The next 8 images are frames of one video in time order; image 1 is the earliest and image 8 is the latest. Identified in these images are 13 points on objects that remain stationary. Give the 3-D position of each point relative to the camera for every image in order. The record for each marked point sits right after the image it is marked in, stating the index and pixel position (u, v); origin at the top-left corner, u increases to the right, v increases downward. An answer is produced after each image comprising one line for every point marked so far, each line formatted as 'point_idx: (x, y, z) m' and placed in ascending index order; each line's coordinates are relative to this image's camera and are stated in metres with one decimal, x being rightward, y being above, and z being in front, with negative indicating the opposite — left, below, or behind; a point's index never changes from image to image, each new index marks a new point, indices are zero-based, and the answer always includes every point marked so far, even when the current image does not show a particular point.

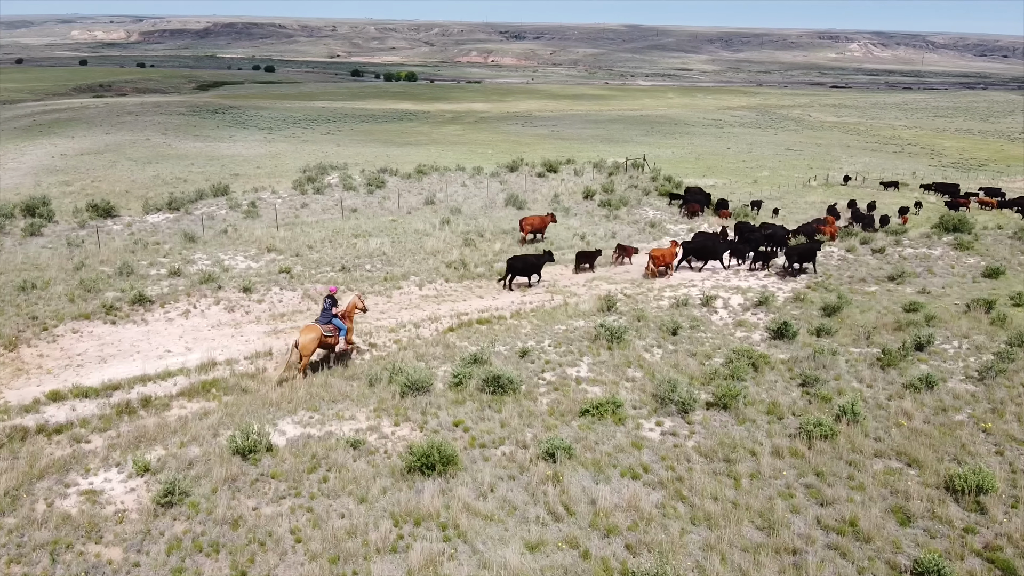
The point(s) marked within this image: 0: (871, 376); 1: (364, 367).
0: (+5.6, -1.3, +12.4) m
1: (-2.3, -1.3, +12.7) m
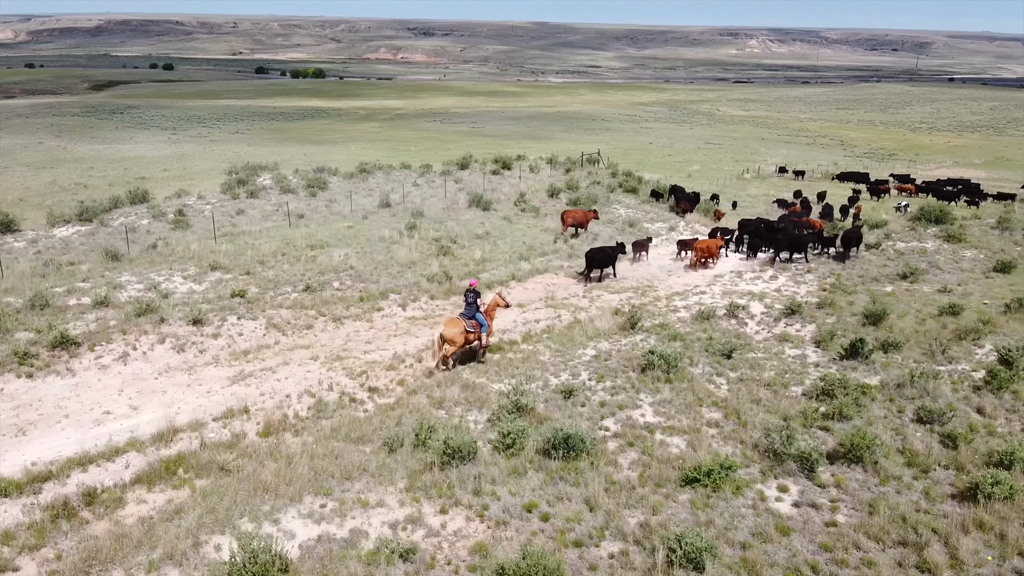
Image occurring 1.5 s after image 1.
0: (+6.2, -1.5, +10.4) m
1: (-1.7, -1.7, +9.9) m
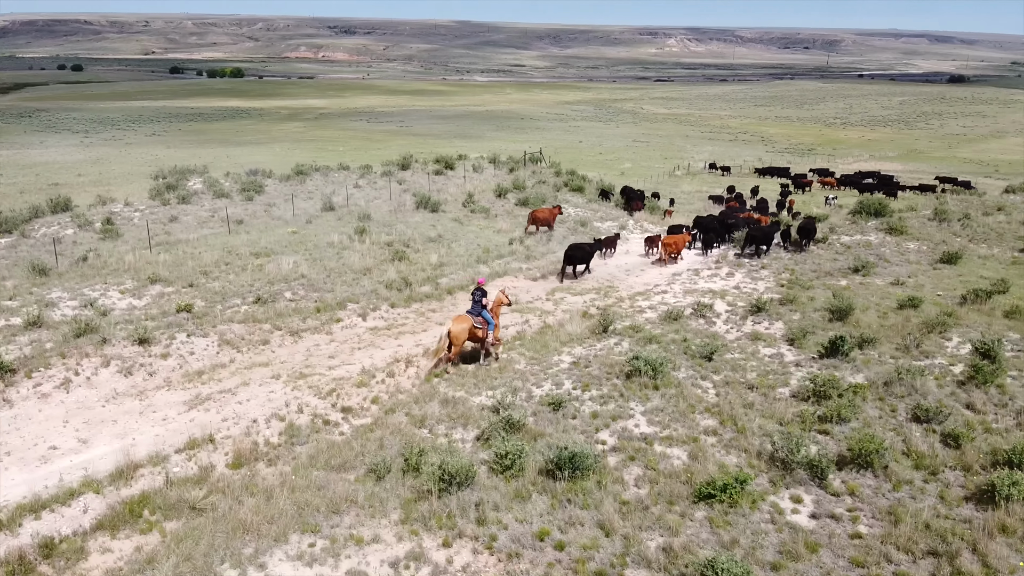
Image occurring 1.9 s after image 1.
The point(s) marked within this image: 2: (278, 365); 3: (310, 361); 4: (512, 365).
0: (+6.0, -1.4, +10.3) m
1: (-1.8, -1.8, +9.1) m
2: (-3.5, -1.2, +12.2) m
3: (-3.1, -1.1, +12.5) m
4: (0.0, -1.2, +12.4) m
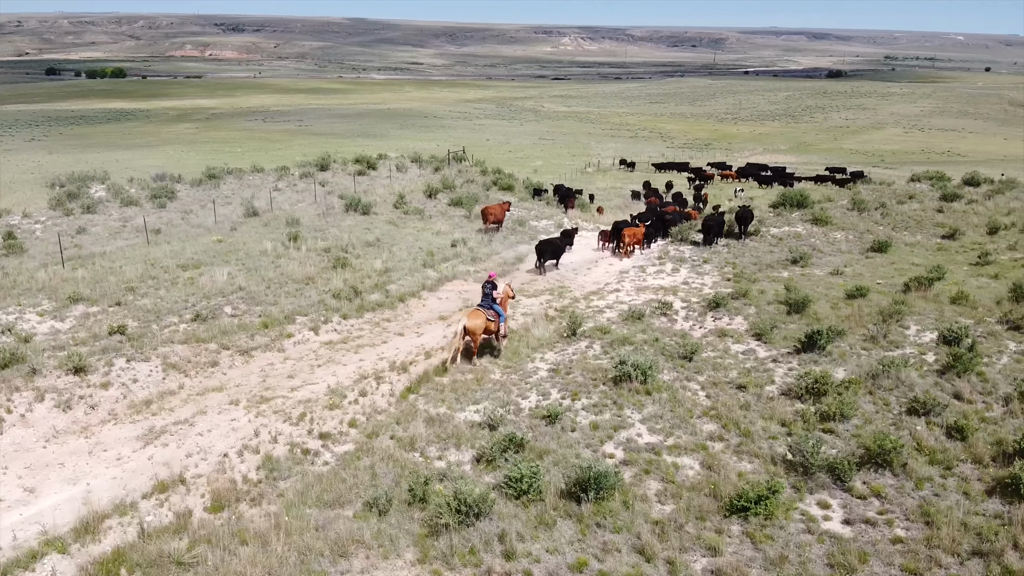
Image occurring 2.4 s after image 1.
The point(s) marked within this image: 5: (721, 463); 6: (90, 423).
0: (+5.9, -1.3, +10.4) m
1: (-1.7, -2.0, +8.3) m
2: (-3.8, -1.4, +11.1) m
3: (-3.5, -1.3, +11.5) m
4: (-0.3, -1.3, +11.8) m
5: (+2.2, -1.9, +8.6) m
6: (-5.1, -1.6, +9.7) m
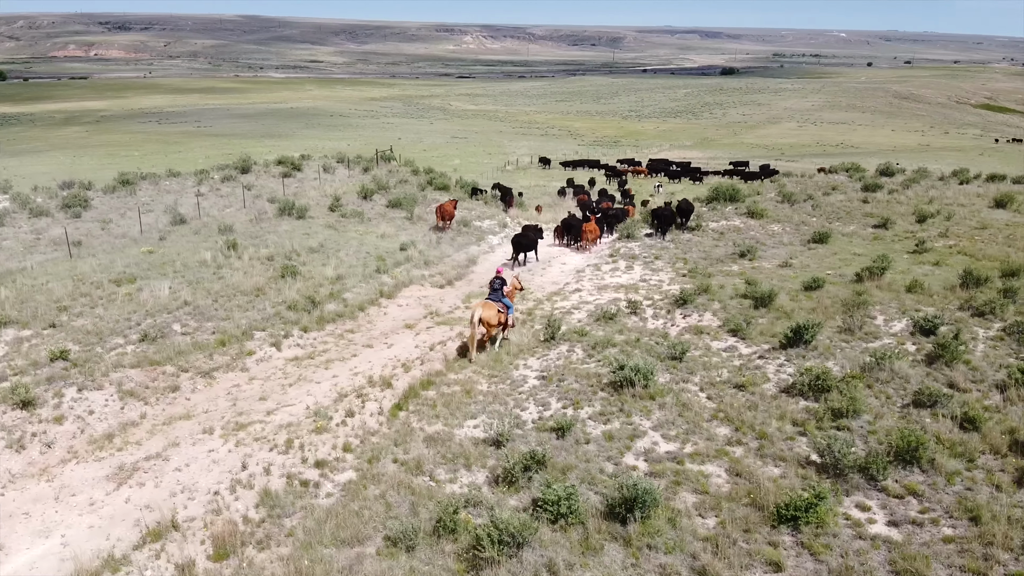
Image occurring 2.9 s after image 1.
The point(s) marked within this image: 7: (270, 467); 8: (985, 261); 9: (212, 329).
0: (+5.8, -1.2, +10.5) m
1: (-1.4, -2.1, +7.6) m
2: (-3.9, -1.6, +10.2) m
3: (-3.6, -1.5, +10.6) m
4: (-0.5, -1.4, +11.2) m
5: (+2.4, -1.9, +8.3) m
6: (-5.0, -1.9, +8.6) m
7: (-2.6, -1.9, +8.6) m
8: (+11.1, +0.6, +19.0) m
9: (-4.9, -0.7, +13.2) m
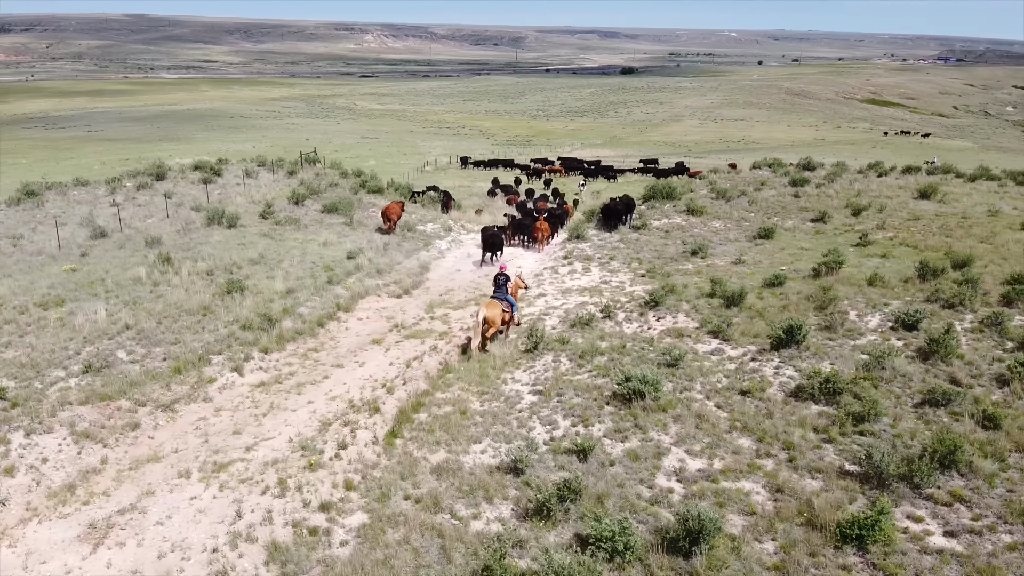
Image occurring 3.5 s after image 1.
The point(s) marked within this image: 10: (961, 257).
0: (+5.8, -1.1, +10.5) m
1: (-1.0, -2.3, +6.8) m
2: (-3.8, -1.9, +9.1) m
3: (-3.5, -1.8, +9.5) m
4: (-0.5, -1.5, +10.5) m
5: (+2.7, -1.9, +7.9) m
6: (-4.7, -2.2, +7.4) m
7: (-2.3, -2.1, +7.7) m
8: (+10.1, +0.9, +19.5) m
9: (-5.2, -1.0, +11.9) m
10: (+9.8, +0.7, +17.6) m
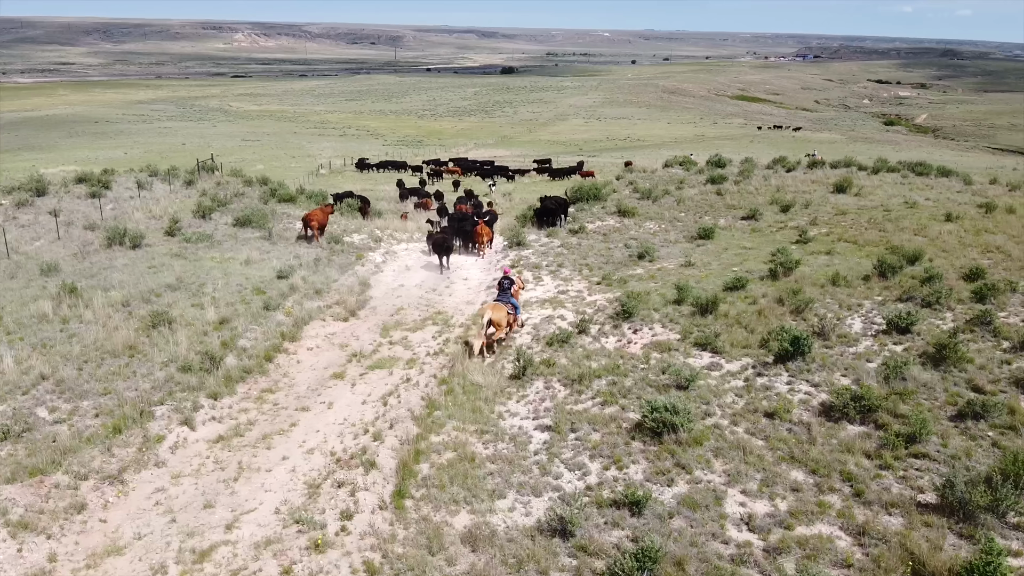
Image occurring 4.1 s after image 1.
0: (+5.8, -1.2, +10.1) m
1: (-0.4, -2.6, +5.5) m
2: (-3.4, -2.3, +7.4) m
3: (-3.2, -2.3, +7.9) m
4: (-0.4, -1.9, +9.2) m
5: (+3.2, -2.1, +7.2) m
6: (-4.1, -2.7, +5.6) m
7: (-1.8, -2.5, +6.2) m
8: (+8.7, +1.0, +19.6) m
9: (-5.2, -1.5, +10.0) m
10: (+8.8, +0.8, +17.7) m
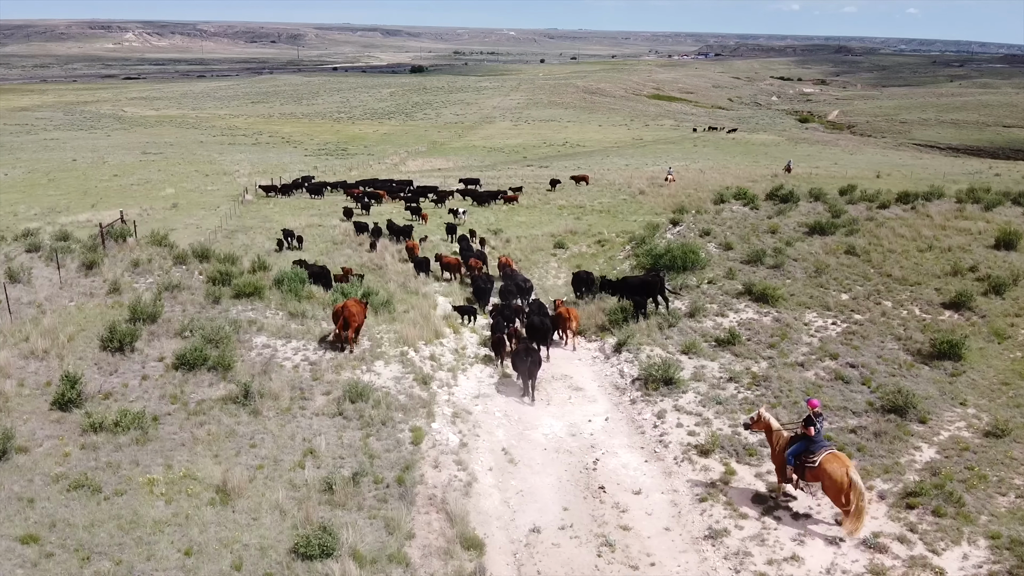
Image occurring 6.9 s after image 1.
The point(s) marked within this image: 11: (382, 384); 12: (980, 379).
0: (+9.5, -3.8, +2.2) m
1: (+3.9, -5.5, -3.0) m
2: (+0.6, -5.3, -1.5) m
3: (+0.8, -5.2, -1.0) m
4: (+3.4, -4.7, +0.7) m
5: (+7.2, -4.8, -1.0) m
6: (+0.2, -5.7, -3.3) m
7: (+2.4, -5.4, -2.5) m
8: (+11.3, -1.5, +11.9) m
9: (-1.5, -4.5, +0.9) m
10: (+11.5, -1.7, +10.1) m
11: (-2.2, -1.5, +13.1) m
12: (+7.8, -1.5, +13.2) m
